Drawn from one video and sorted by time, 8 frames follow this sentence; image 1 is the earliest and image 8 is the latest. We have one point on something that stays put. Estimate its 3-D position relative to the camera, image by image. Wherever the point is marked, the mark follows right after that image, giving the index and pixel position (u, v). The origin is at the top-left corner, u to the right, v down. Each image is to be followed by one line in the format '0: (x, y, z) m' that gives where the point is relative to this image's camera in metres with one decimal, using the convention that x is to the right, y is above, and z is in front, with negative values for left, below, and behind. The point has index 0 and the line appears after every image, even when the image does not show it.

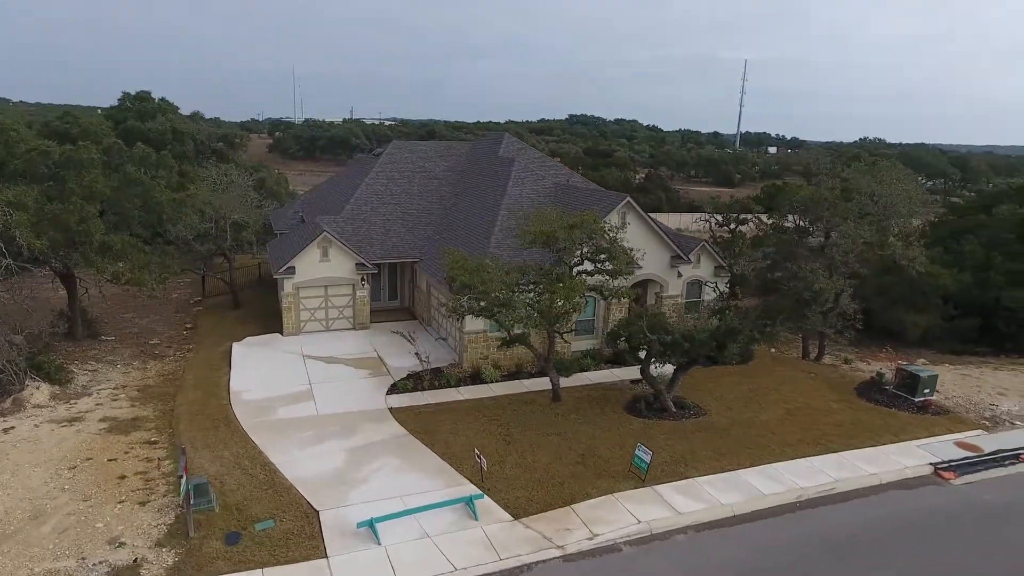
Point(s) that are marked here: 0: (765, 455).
0: (+6.2, -4.1, +15.4) m
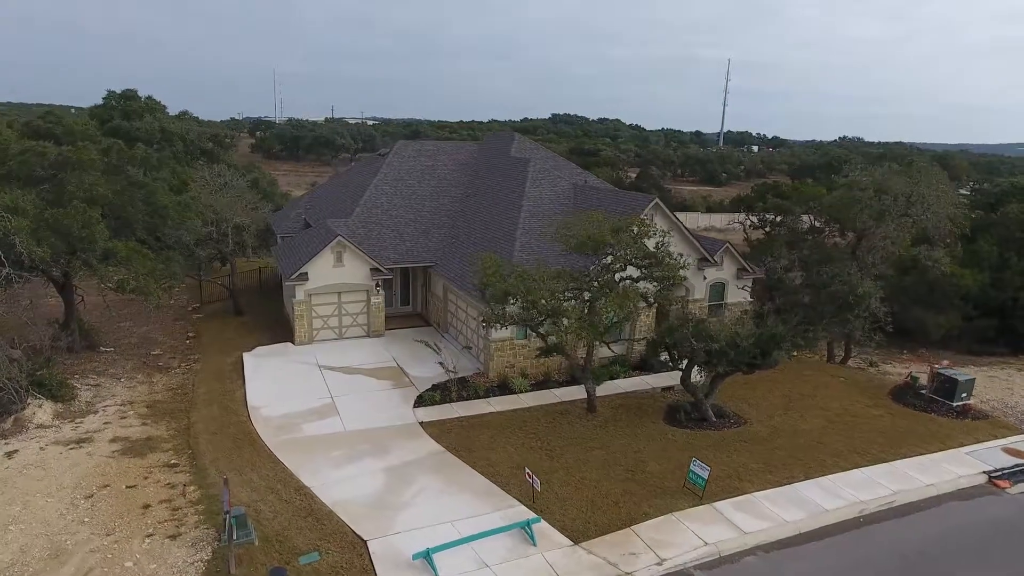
0: (+7.2, -4.2, +14.8) m
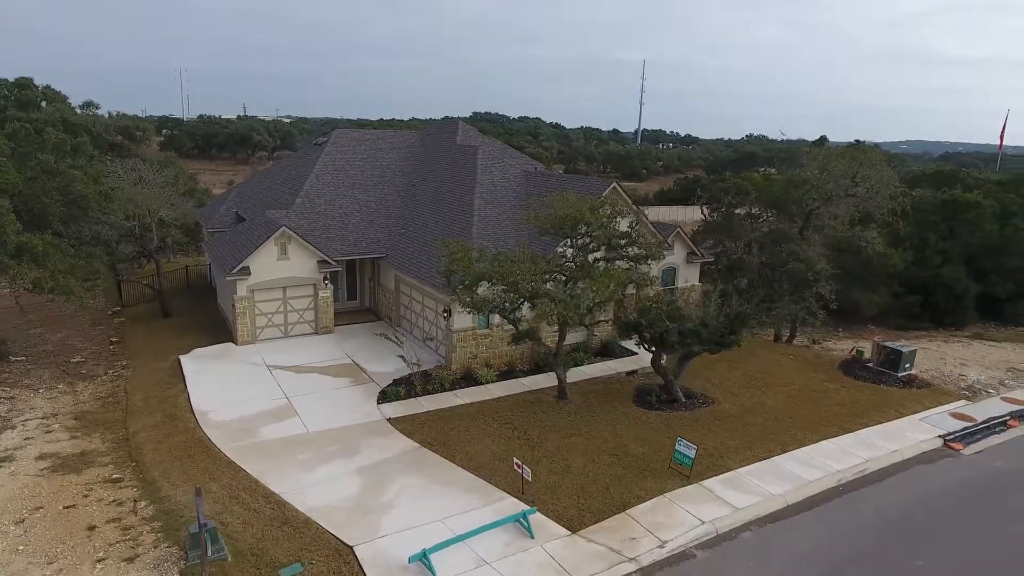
0: (+6.6, -3.6, +15.0) m
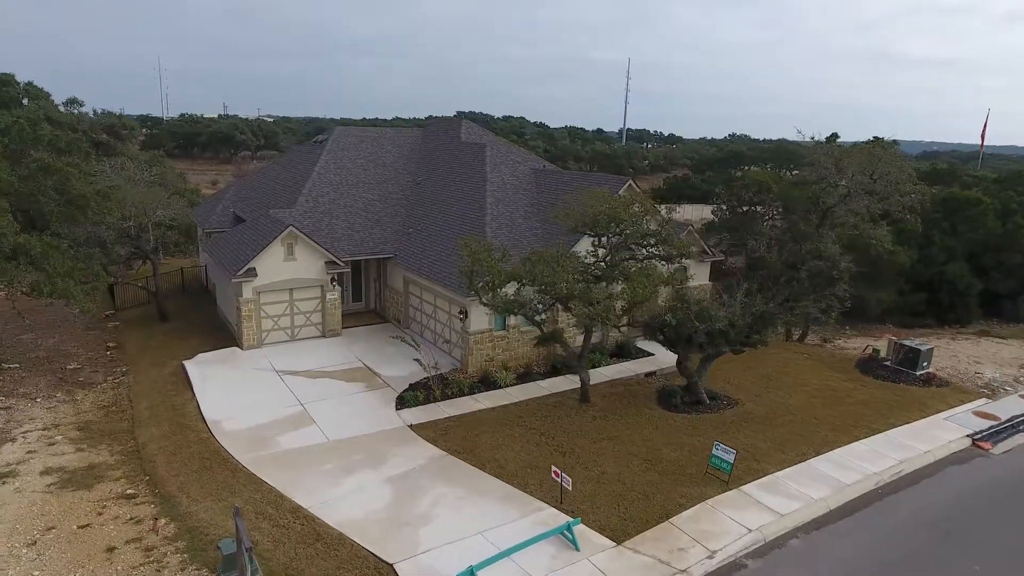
0: (+7.2, -3.6, +14.7) m
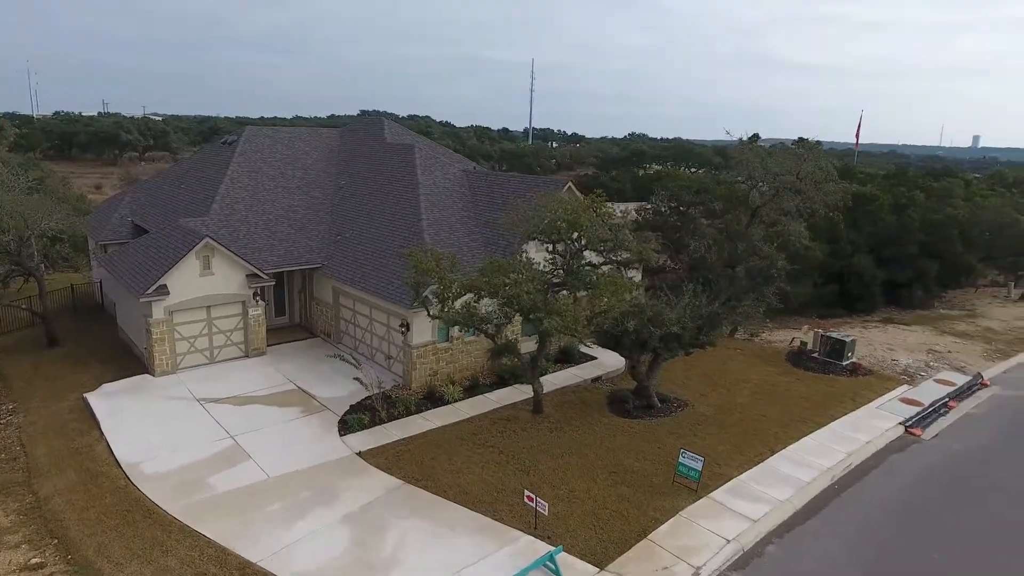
0: (+6.2, -3.6, +14.9) m
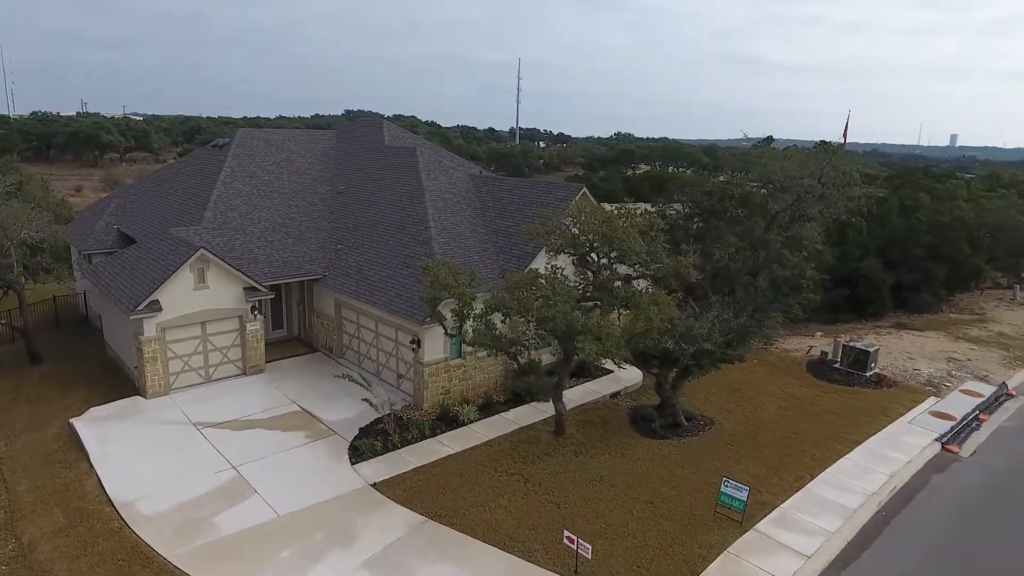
0: (+6.7, -3.9, +14.1) m
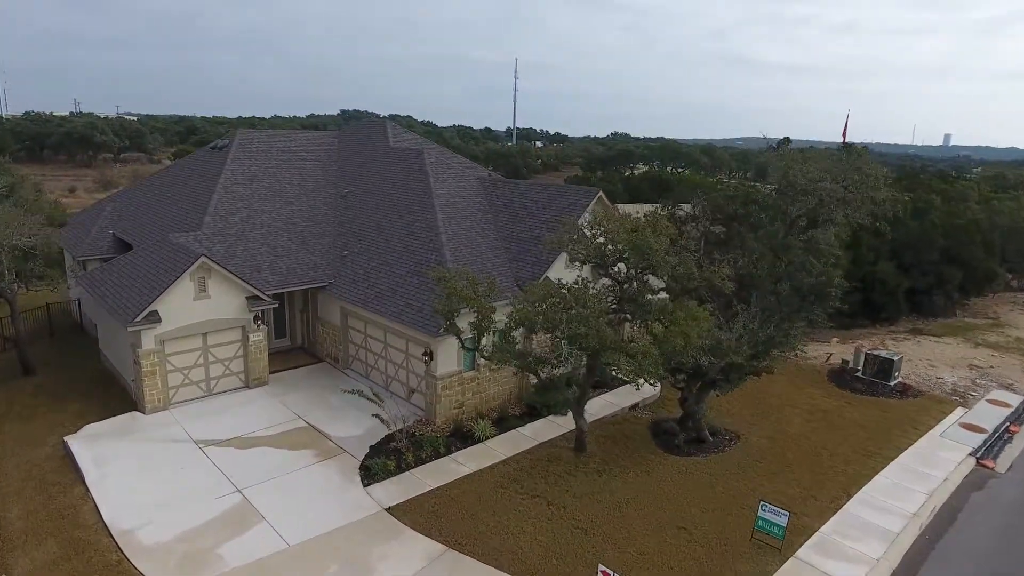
0: (+7.1, -4.1, +13.5) m
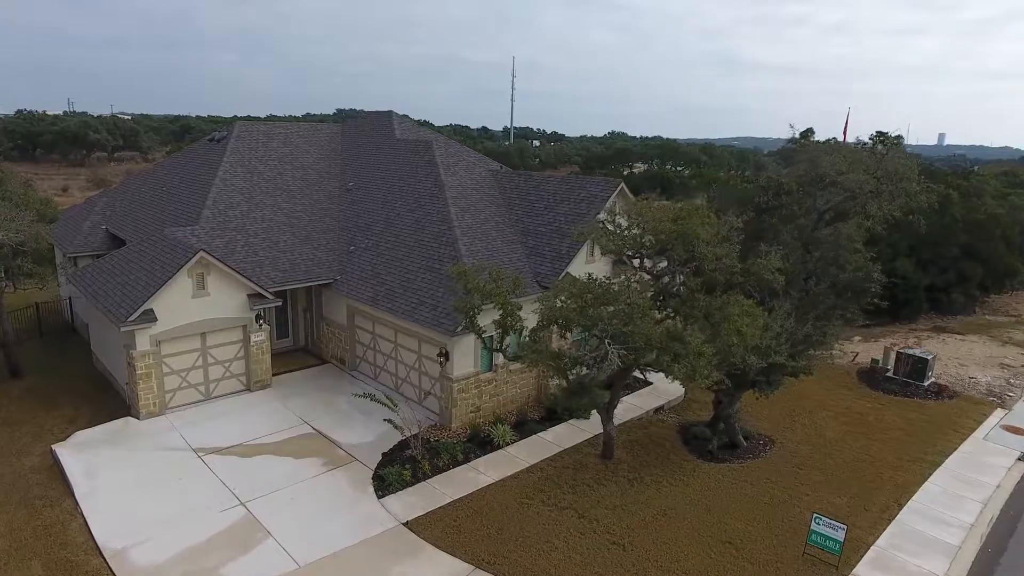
0: (+7.6, -3.9, +12.6) m
